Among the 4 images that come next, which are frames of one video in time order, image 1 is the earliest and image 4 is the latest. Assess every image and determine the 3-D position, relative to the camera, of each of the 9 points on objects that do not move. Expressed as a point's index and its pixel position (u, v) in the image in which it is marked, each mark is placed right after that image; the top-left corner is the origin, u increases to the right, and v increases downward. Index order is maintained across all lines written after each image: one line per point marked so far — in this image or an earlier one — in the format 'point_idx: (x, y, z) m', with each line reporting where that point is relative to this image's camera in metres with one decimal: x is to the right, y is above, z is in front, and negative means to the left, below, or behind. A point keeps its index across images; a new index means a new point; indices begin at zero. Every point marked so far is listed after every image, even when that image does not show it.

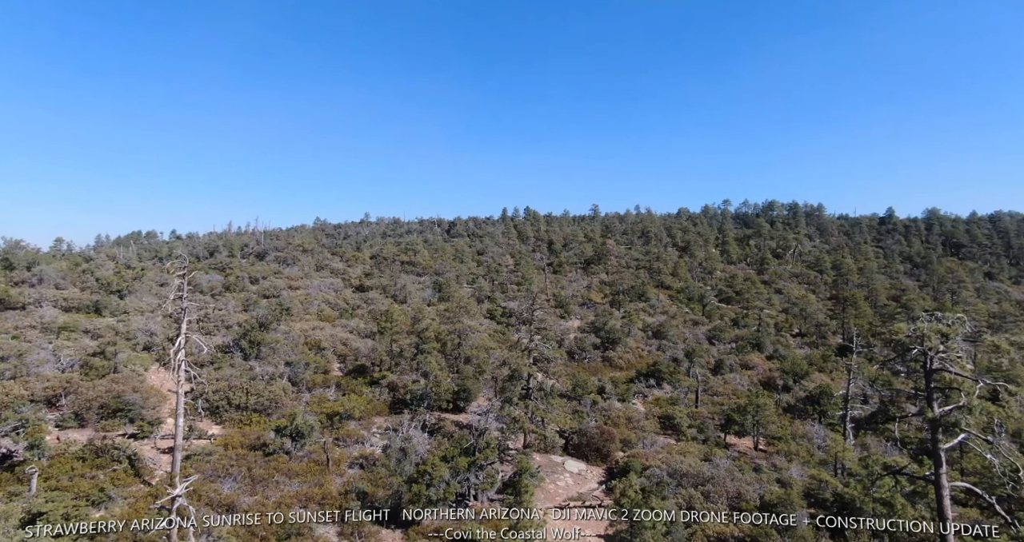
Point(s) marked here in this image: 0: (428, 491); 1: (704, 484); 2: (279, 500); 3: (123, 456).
0: (-2.4, -6.3, +18.0) m
1: (+6.1, -6.8, +20.0) m
2: (-6.5, -6.4, +17.4) m
3: (-11.0, -5.2, +17.6) m
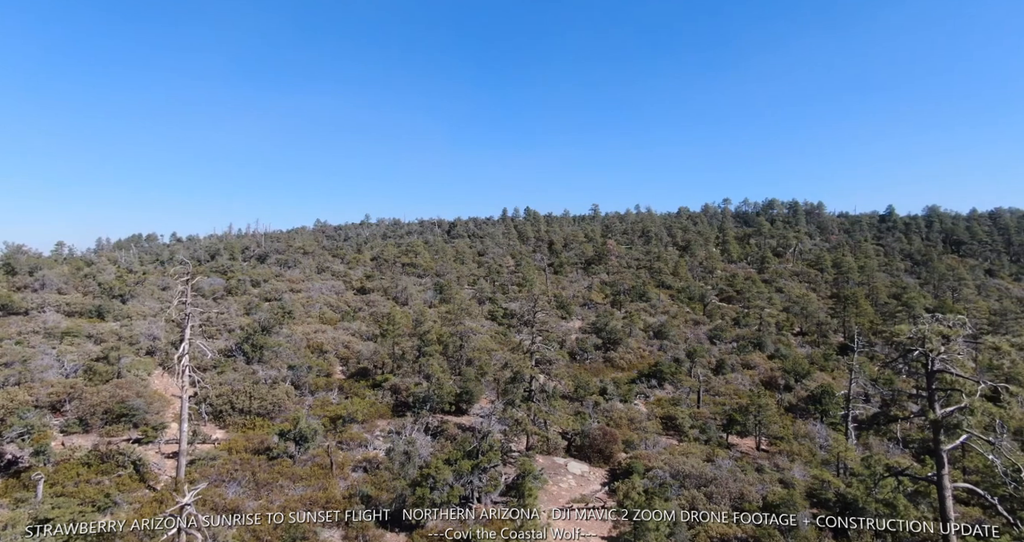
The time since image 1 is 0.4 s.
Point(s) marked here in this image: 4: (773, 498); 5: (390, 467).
0: (-2.3, -6.4, +18.1) m
1: (+6.3, -6.9, +20.1) m
2: (-6.4, -6.5, +17.5) m
3: (-10.9, -5.4, +17.7) m
4: (+7.8, -6.8, +18.7) m
5: (-3.9, -6.2, +19.8) m
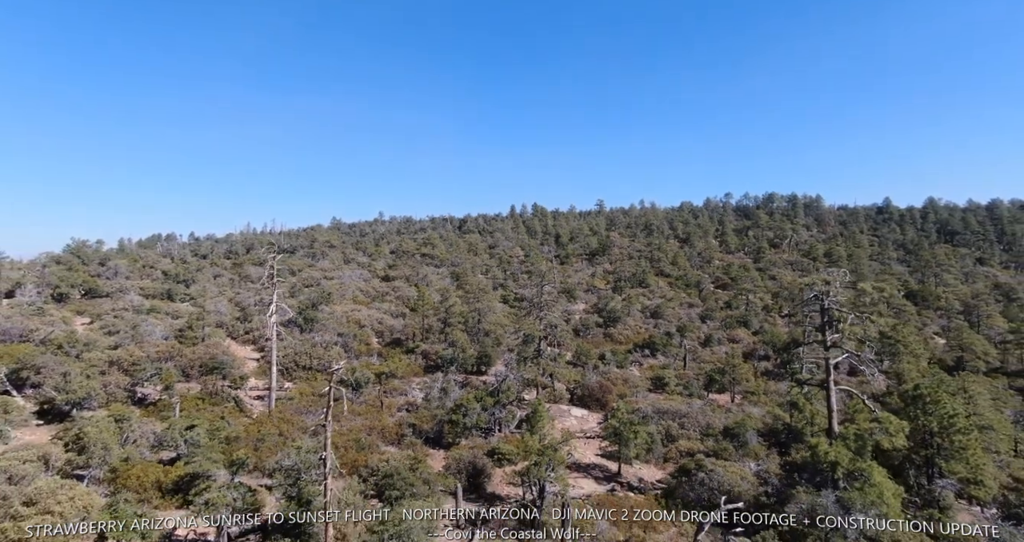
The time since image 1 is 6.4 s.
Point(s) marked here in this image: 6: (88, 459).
0: (-1.8, -5.6, +23.2) m
1: (+6.8, -5.9, +25.1) m
2: (-5.9, -5.7, +22.6) m
3: (-10.4, -4.6, +22.9) m
4: (+8.3, -5.9, +23.7) m
5: (-3.3, -5.4, +25.0) m
6: (-11.0, -4.9, +16.1) m
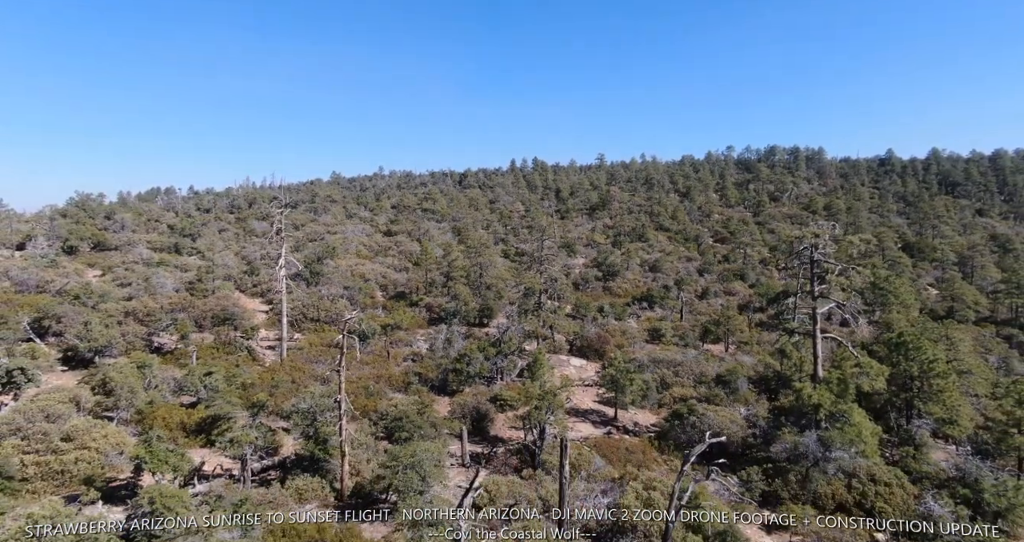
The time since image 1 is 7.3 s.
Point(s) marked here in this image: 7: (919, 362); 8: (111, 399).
0: (-1.8, -3.8, +24.2) m
1: (+6.9, -4.0, +26.1) m
2: (-5.8, -4.0, +23.7) m
3: (-10.3, -2.9, +23.9) m
4: (+8.4, -4.1, +24.7) m
5: (-3.3, -3.5, +26.0) m
6: (-10.9, -3.6, +17.1) m
7: (+12.4, -2.8, +18.9) m
8: (-11.1, -3.5, +17.1) m
